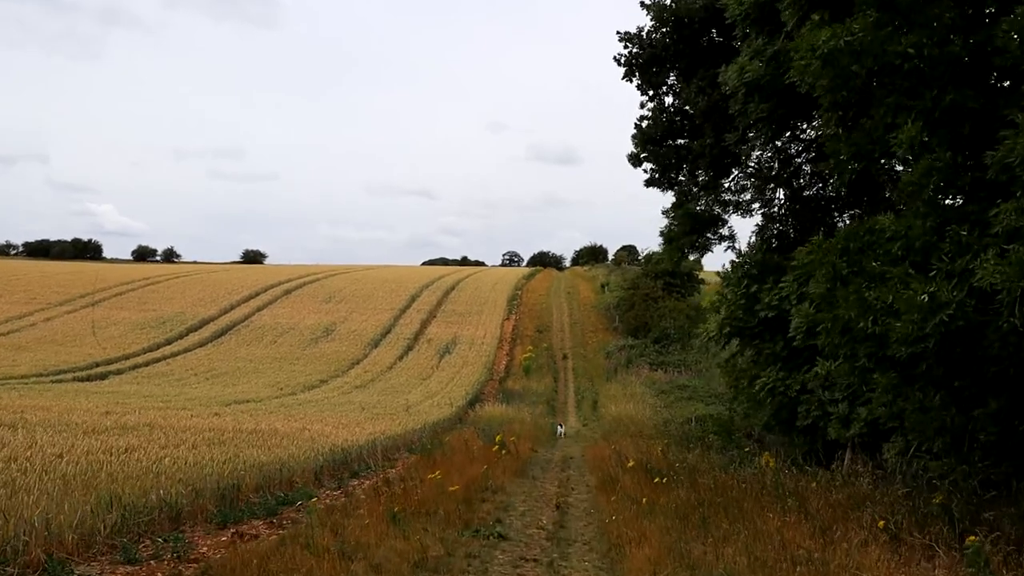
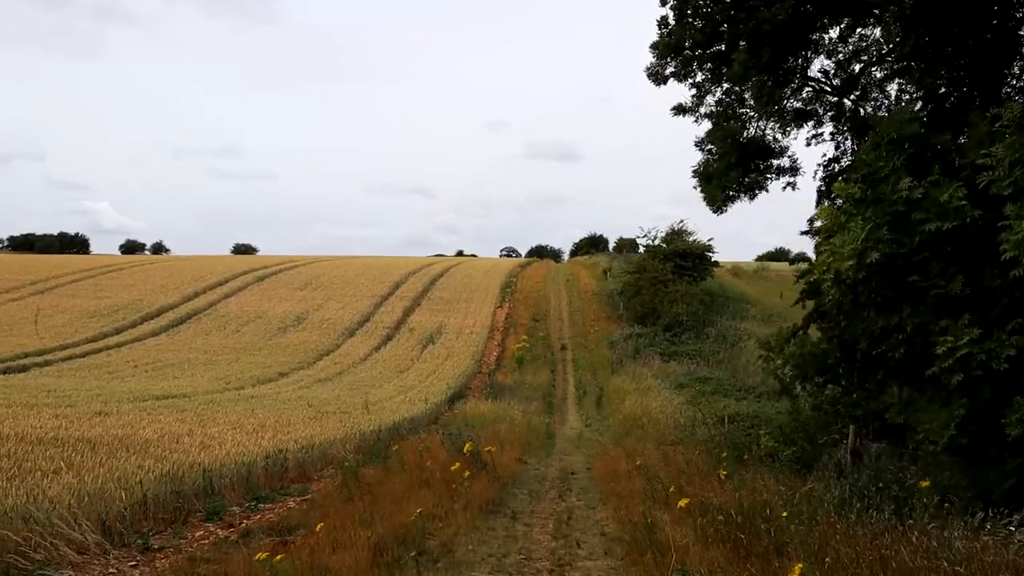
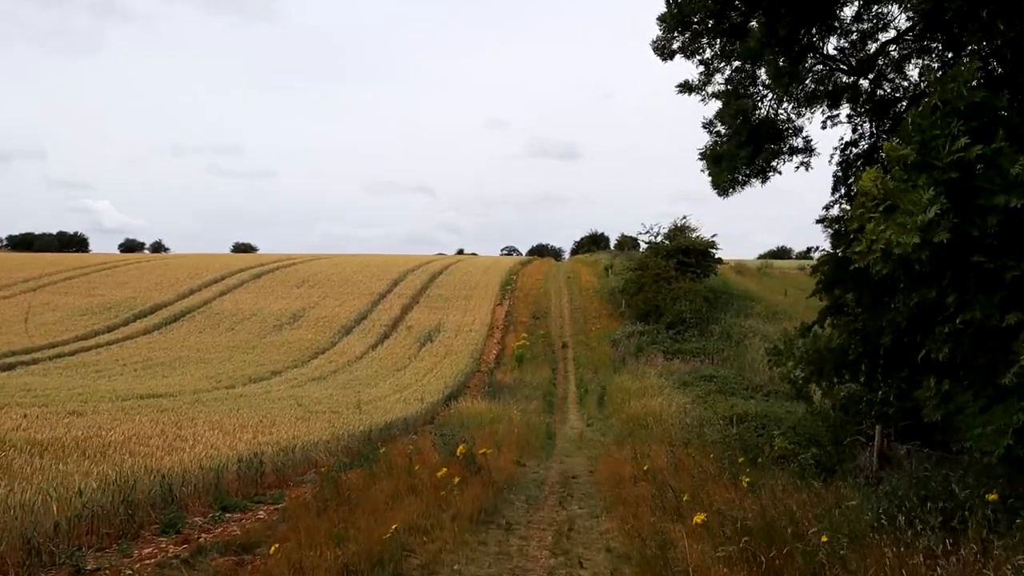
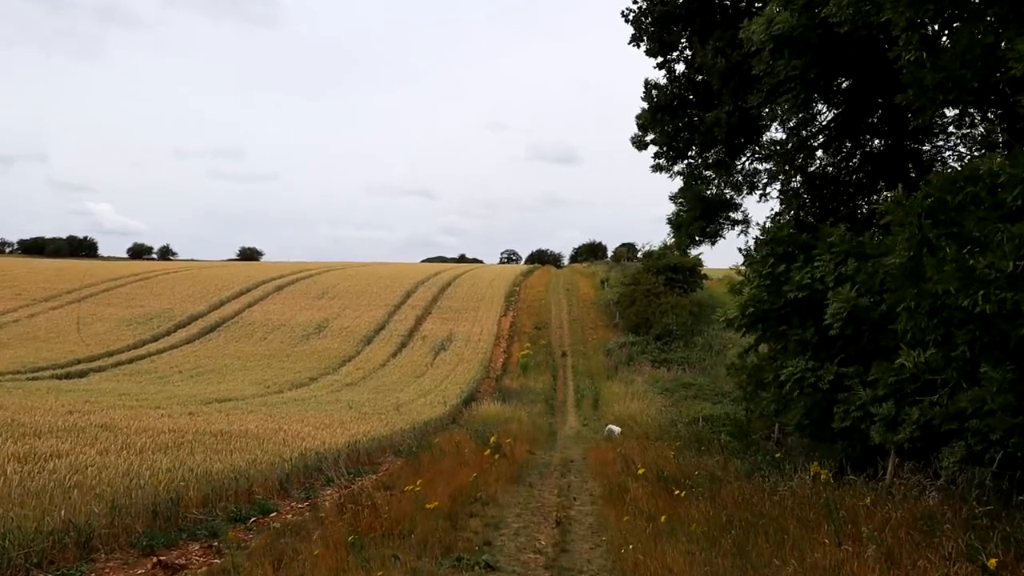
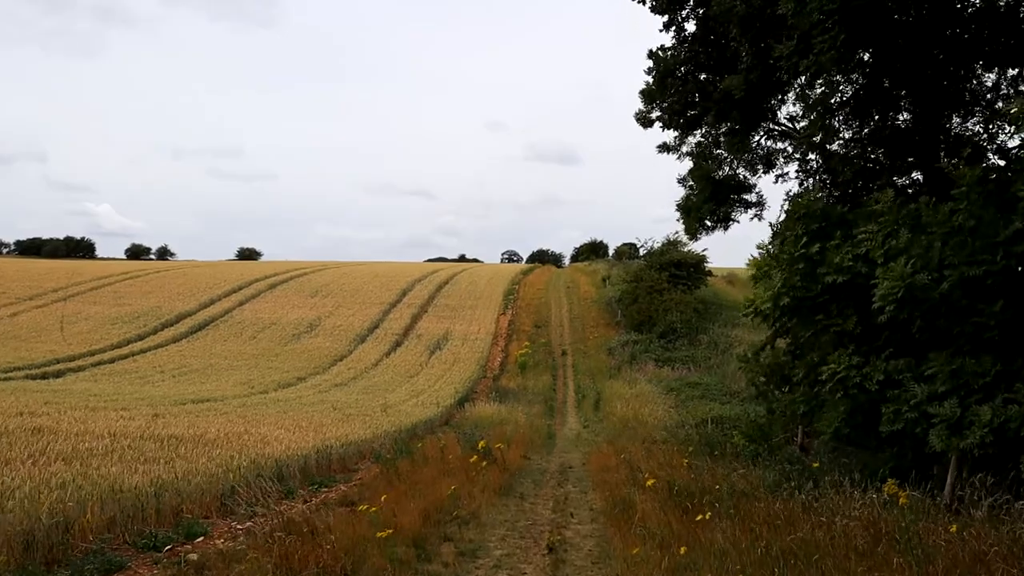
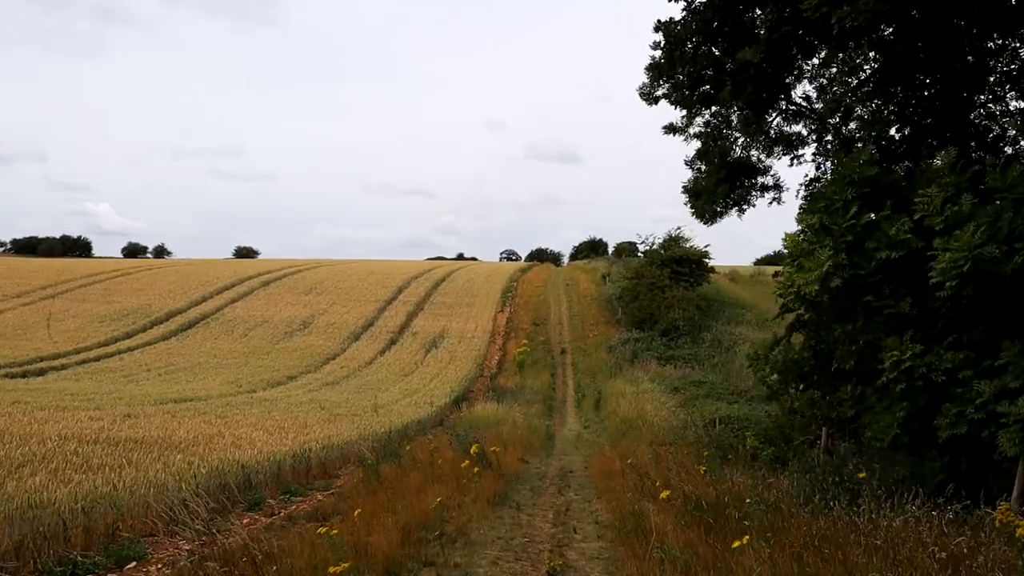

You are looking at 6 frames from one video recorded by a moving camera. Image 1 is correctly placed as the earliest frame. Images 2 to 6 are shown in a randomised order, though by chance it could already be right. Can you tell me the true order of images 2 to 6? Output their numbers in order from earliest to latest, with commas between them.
4, 5, 6, 2, 3
